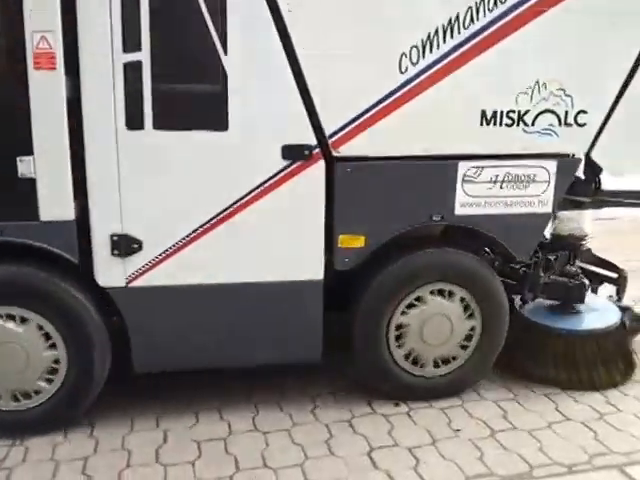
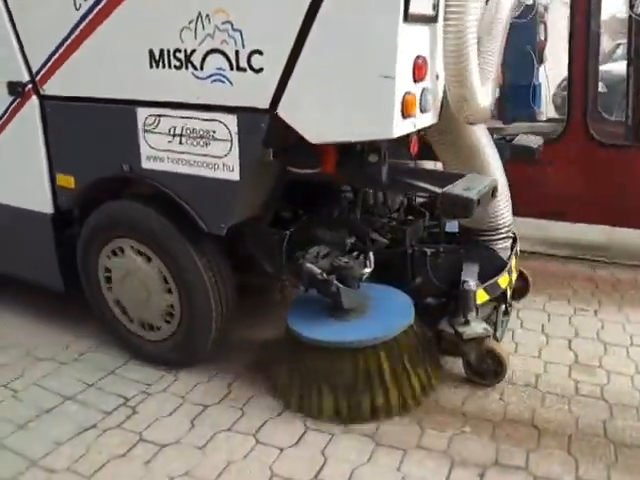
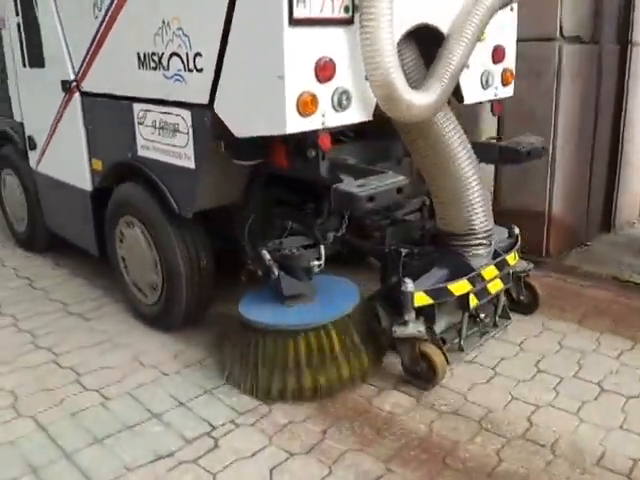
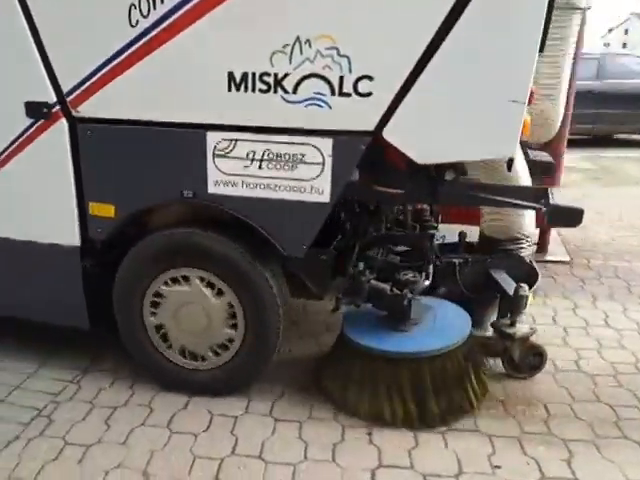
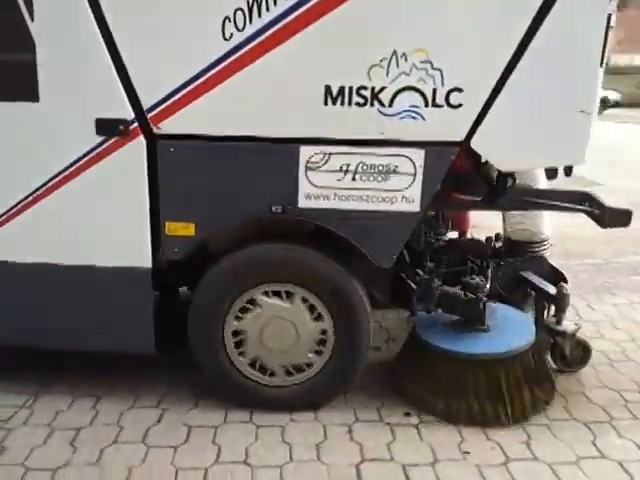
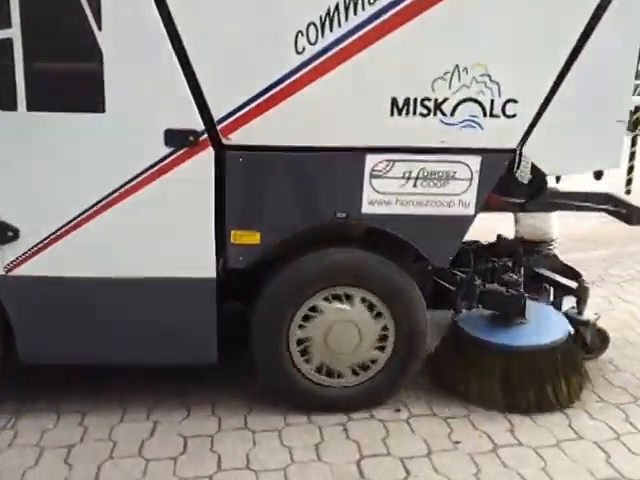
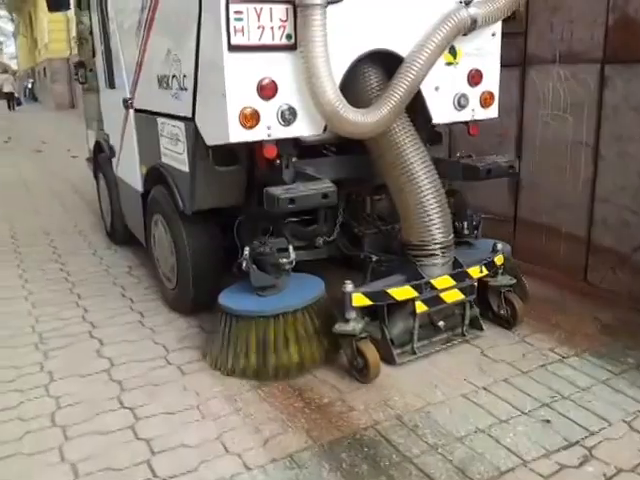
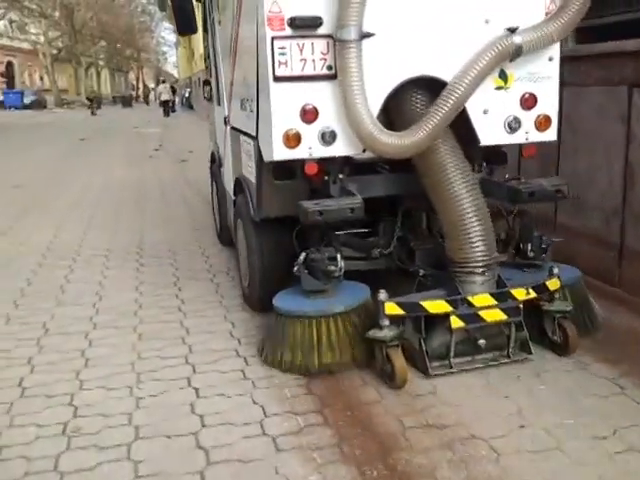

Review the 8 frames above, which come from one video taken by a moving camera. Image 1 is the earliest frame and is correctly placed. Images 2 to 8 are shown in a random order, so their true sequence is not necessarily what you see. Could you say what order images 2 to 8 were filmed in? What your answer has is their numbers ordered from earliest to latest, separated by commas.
6, 5, 4, 2, 3, 7, 8
